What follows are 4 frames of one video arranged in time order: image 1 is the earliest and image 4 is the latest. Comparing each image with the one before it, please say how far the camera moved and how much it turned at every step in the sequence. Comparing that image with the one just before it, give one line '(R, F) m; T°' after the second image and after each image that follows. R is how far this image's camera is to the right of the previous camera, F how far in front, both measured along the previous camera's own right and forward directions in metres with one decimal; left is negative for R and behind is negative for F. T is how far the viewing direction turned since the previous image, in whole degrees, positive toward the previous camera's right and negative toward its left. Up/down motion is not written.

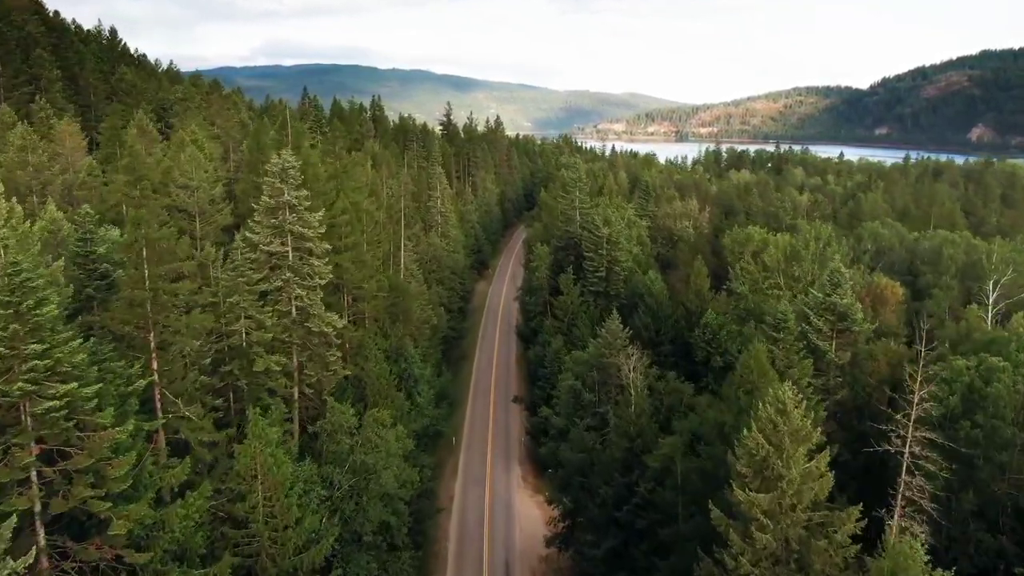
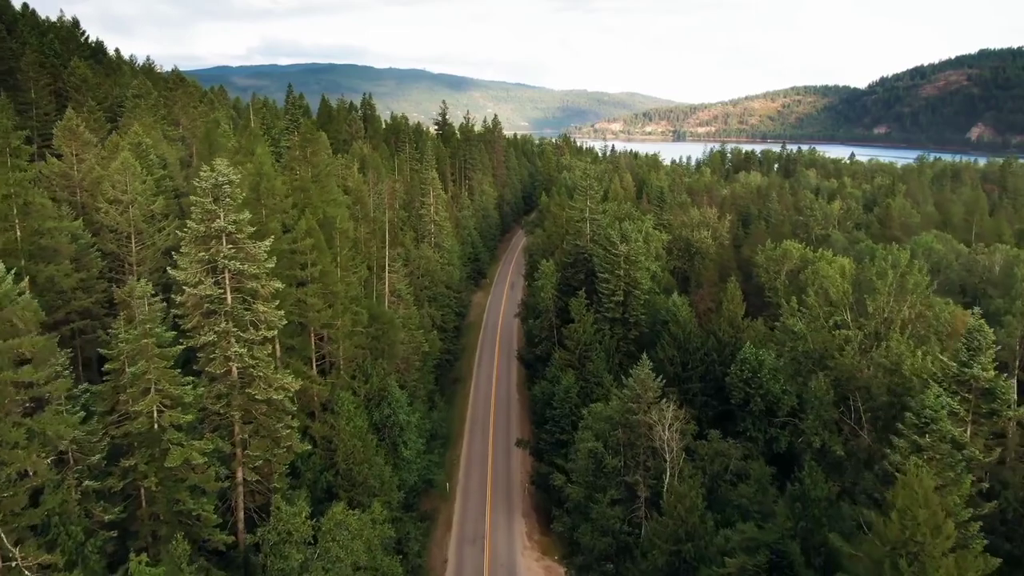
(-0.5, +8.6) m; 0°
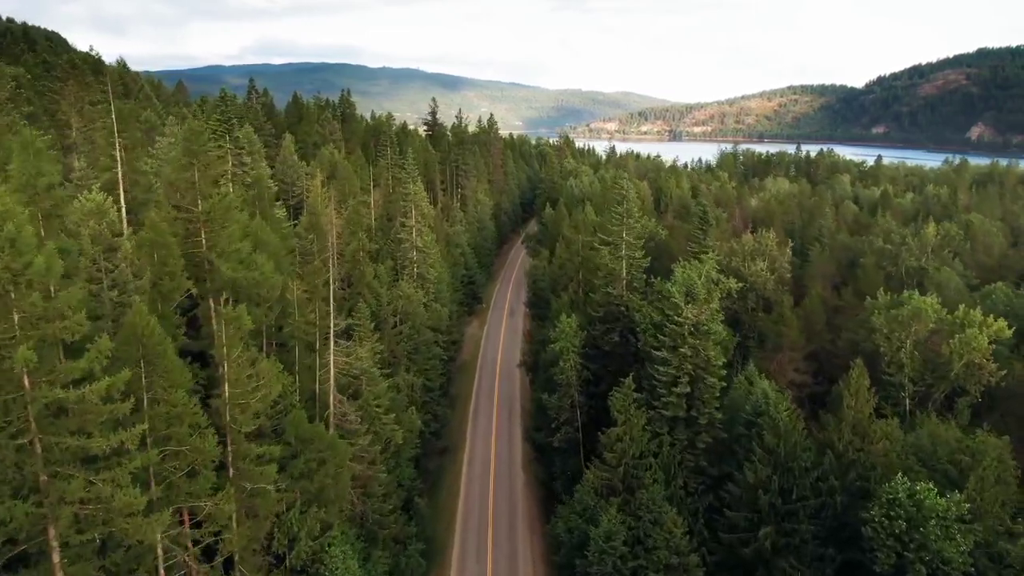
(-0.9, +17.8) m; 0°
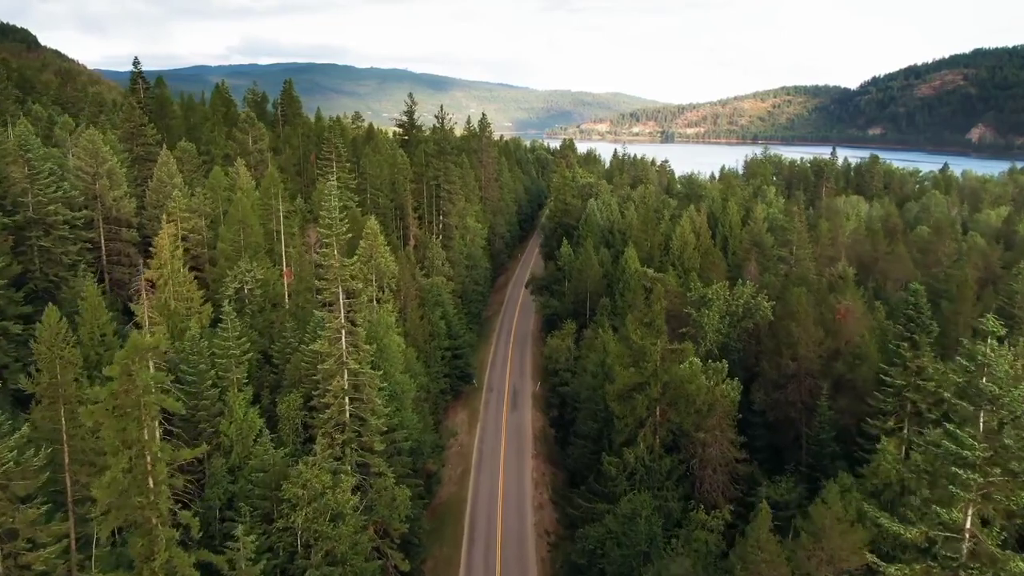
(-1.6, +33.2) m; +1°
